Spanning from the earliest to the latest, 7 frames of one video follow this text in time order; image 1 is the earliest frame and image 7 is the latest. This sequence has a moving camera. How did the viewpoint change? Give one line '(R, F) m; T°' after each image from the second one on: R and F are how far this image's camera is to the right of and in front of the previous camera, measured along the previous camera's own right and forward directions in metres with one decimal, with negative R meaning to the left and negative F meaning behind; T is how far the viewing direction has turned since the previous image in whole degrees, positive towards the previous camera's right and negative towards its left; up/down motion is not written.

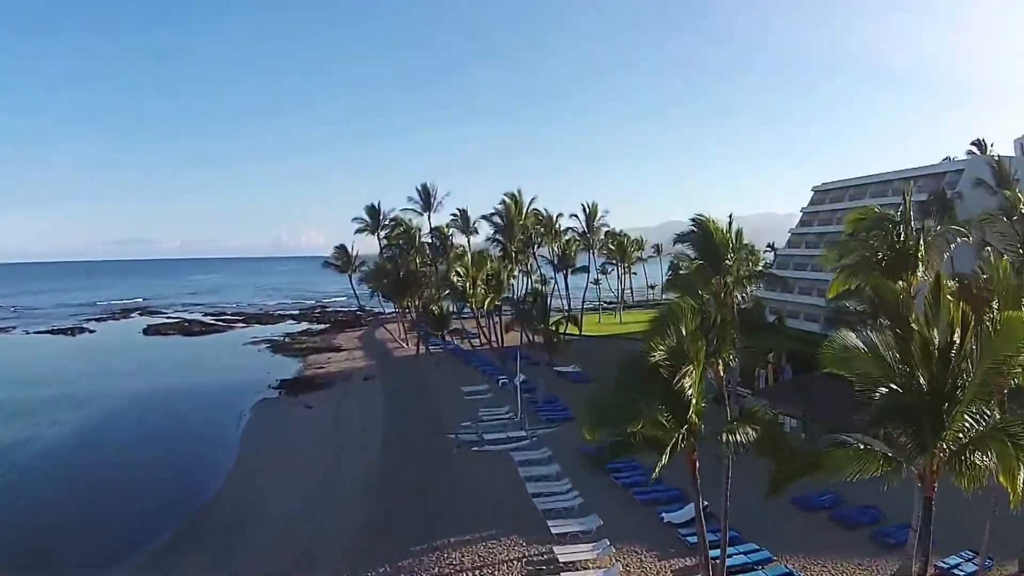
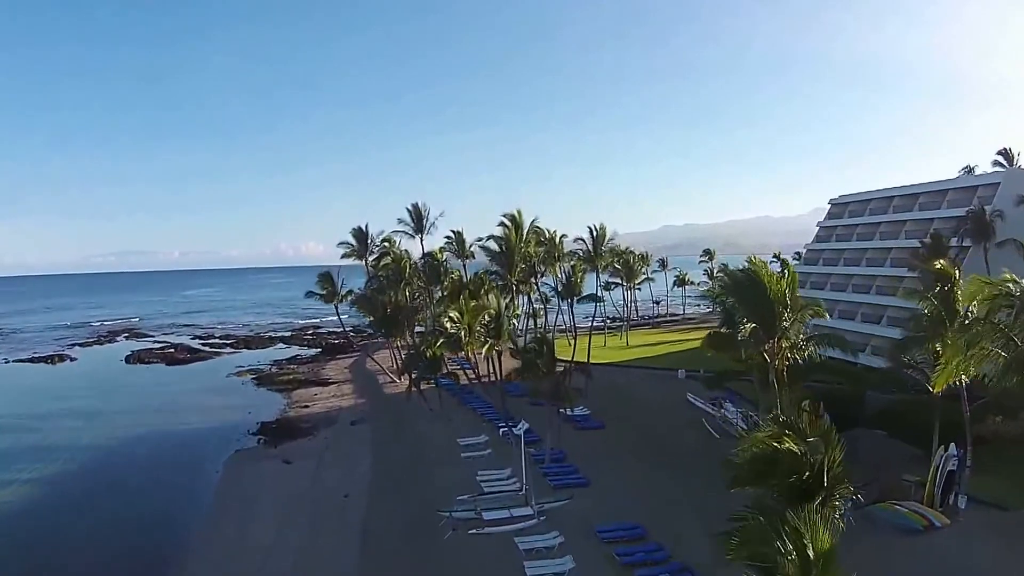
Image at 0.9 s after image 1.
(0.0, +3.1) m; 0°
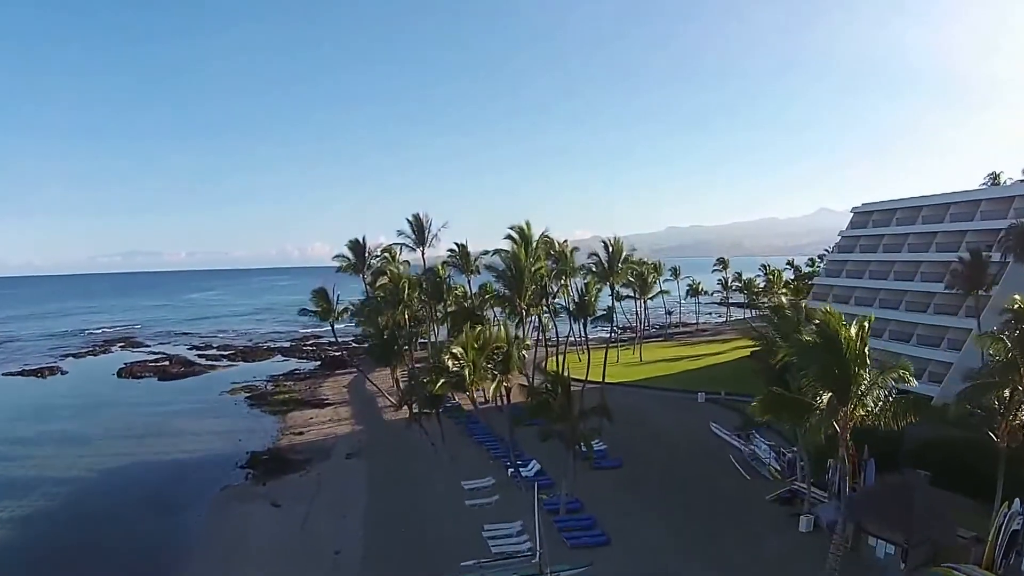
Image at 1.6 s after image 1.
(-0.2, +2.4) m; 0°
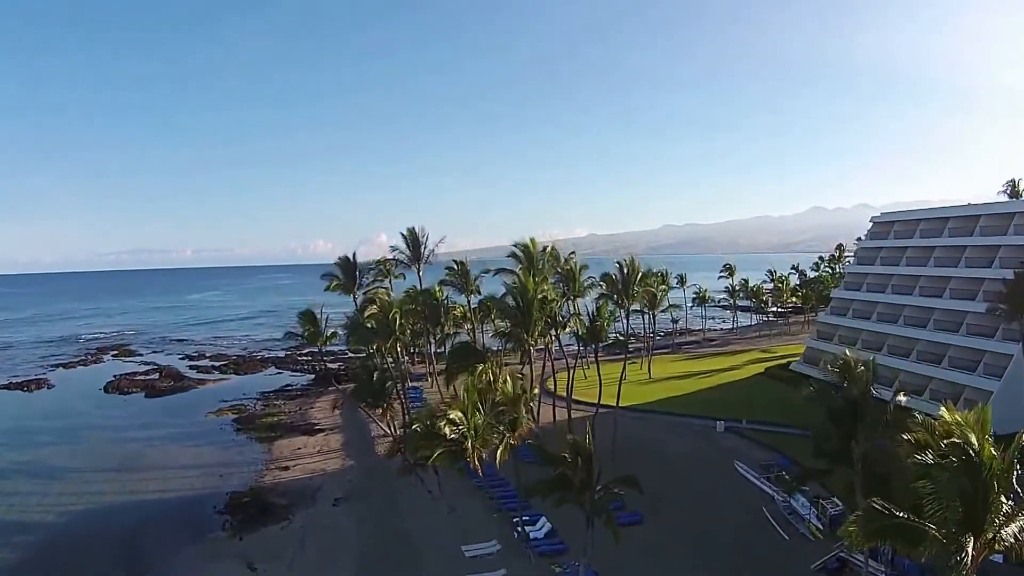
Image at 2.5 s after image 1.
(-0.1, +2.9) m; 0°
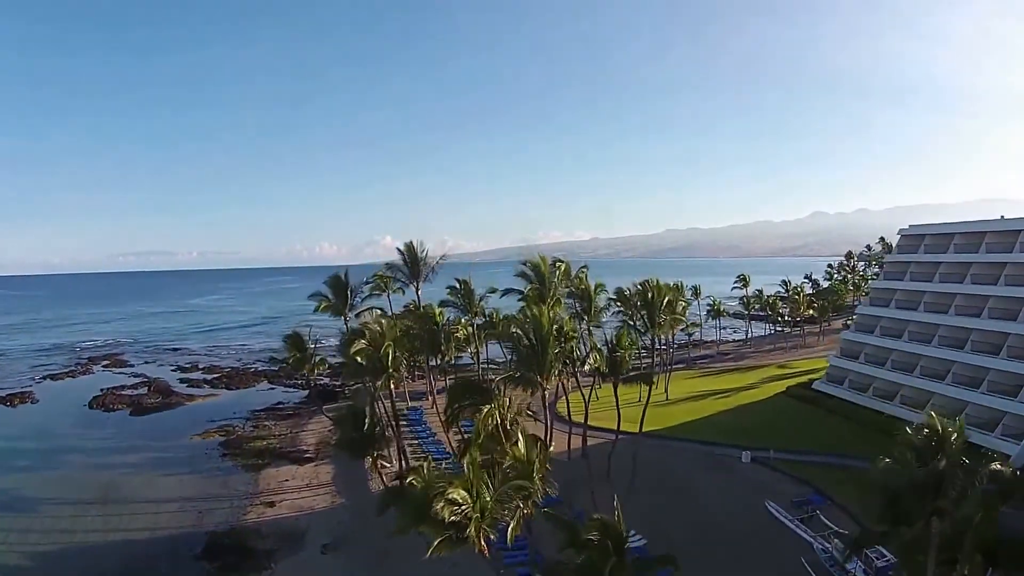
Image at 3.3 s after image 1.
(-0.2, +2.7) m; 0°
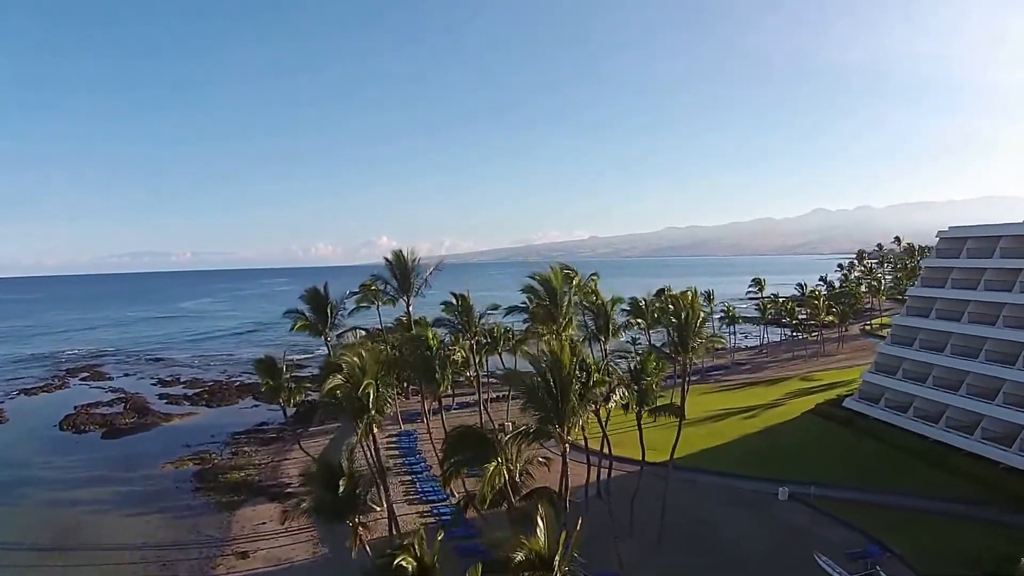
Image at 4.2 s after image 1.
(-0.4, +3.8) m; 0°
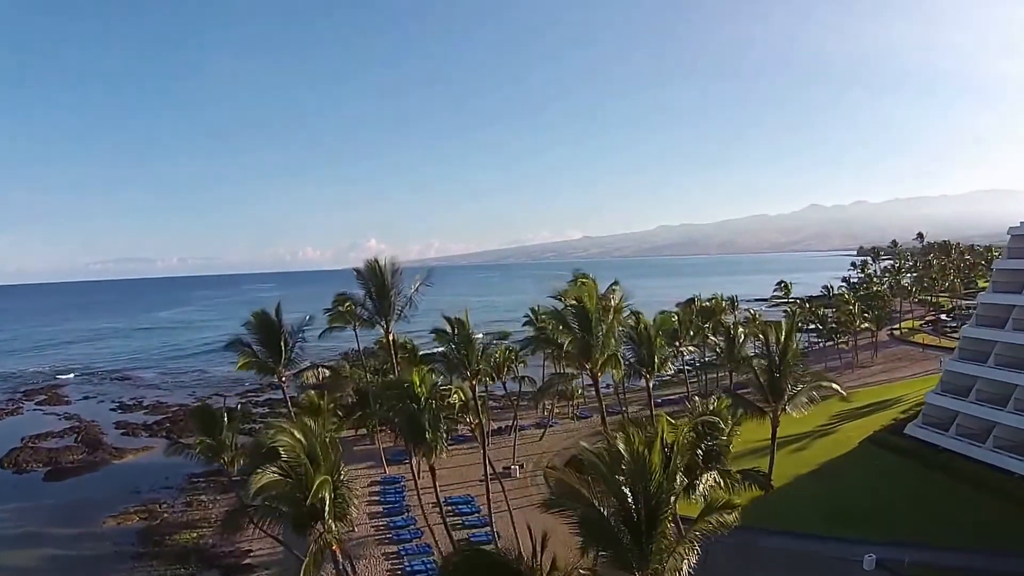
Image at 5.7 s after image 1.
(-0.7, +6.1) m; +1°
